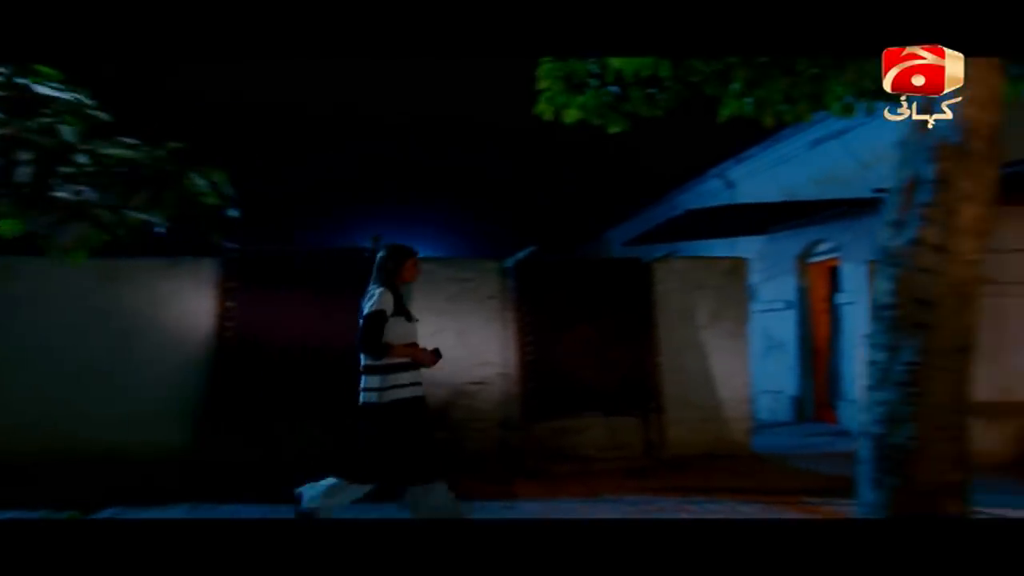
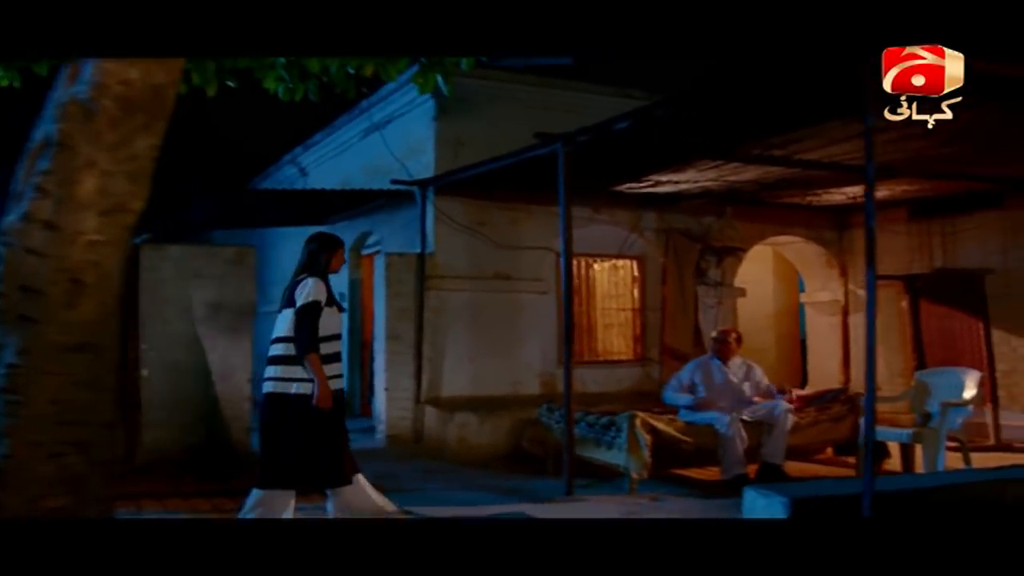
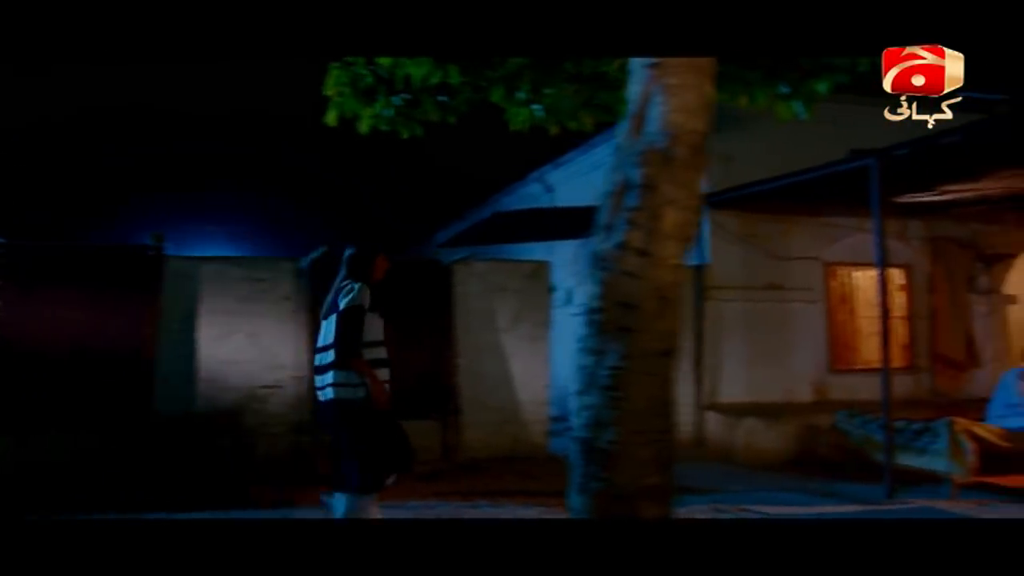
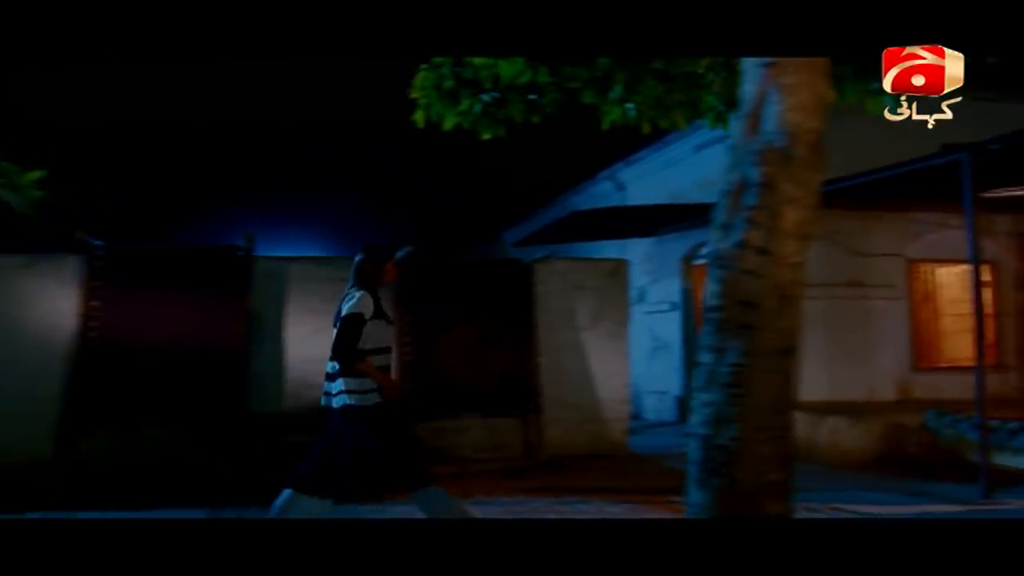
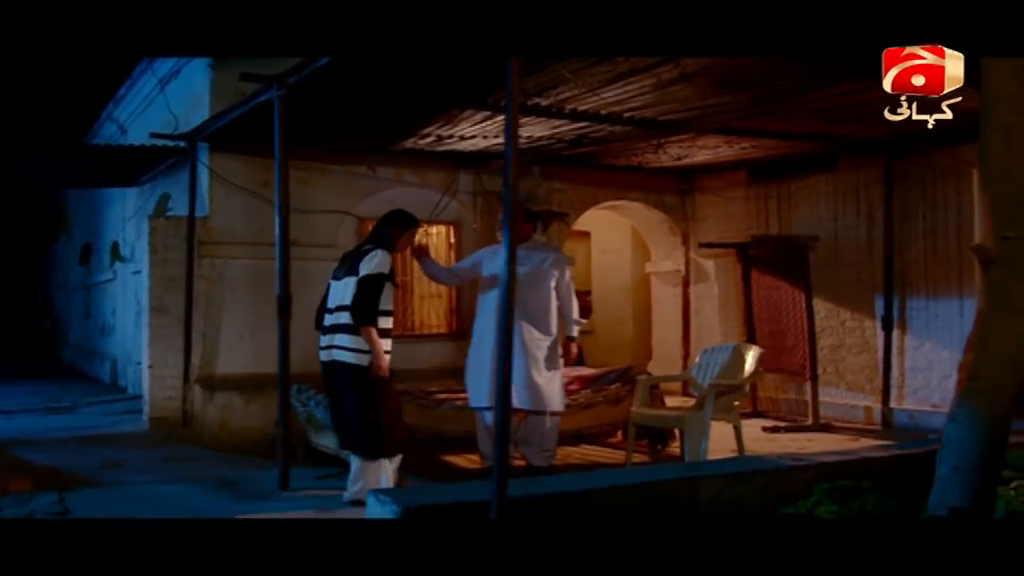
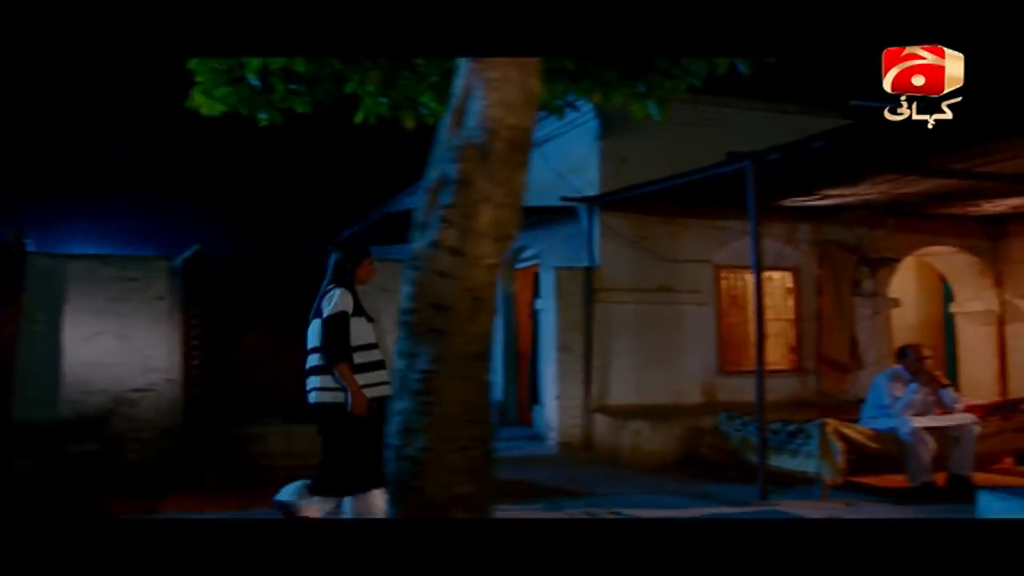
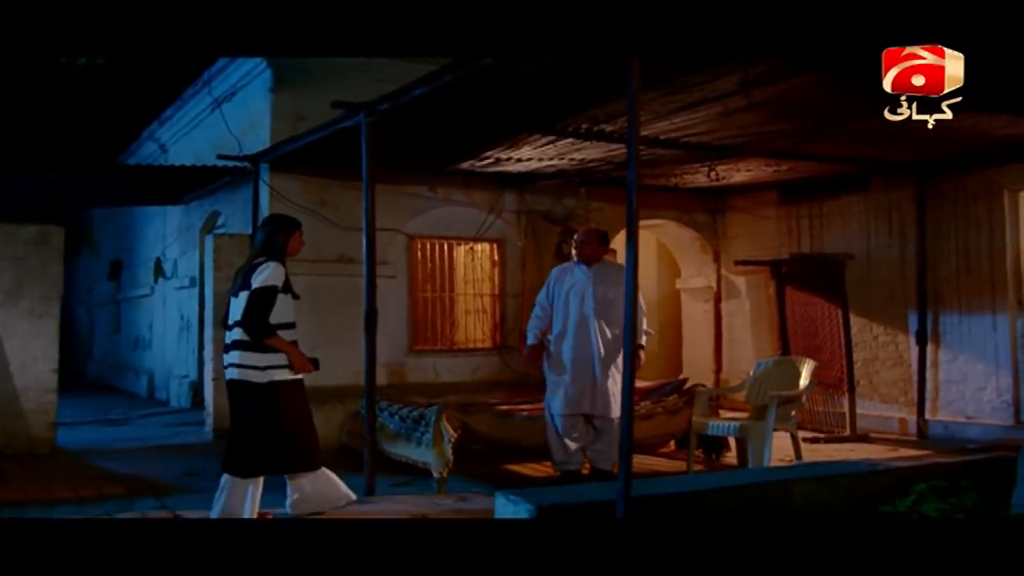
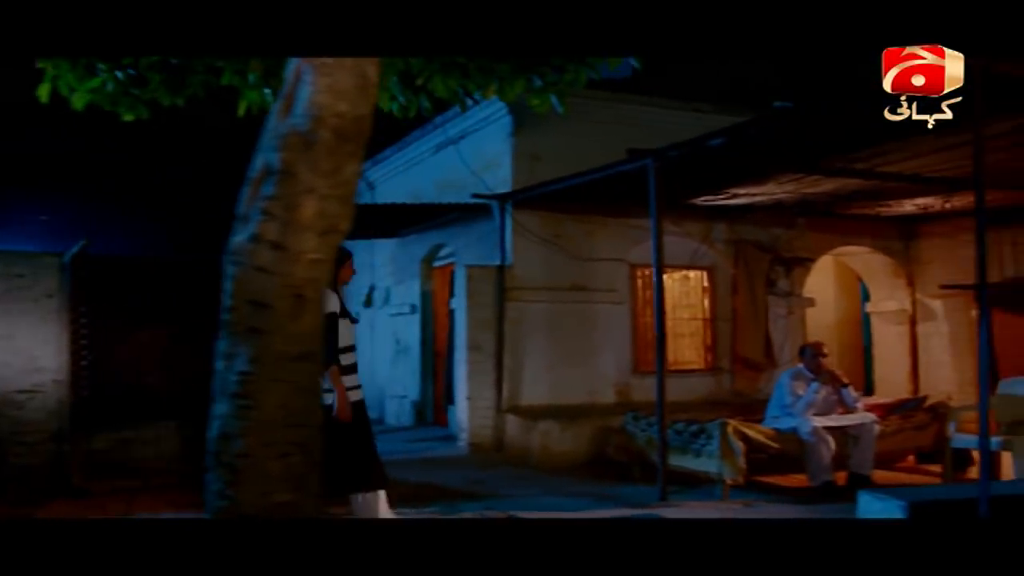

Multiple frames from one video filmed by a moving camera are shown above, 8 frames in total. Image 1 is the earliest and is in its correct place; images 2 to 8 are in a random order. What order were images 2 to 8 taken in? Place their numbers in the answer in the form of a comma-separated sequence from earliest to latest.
4, 3, 6, 8, 2, 7, 5
